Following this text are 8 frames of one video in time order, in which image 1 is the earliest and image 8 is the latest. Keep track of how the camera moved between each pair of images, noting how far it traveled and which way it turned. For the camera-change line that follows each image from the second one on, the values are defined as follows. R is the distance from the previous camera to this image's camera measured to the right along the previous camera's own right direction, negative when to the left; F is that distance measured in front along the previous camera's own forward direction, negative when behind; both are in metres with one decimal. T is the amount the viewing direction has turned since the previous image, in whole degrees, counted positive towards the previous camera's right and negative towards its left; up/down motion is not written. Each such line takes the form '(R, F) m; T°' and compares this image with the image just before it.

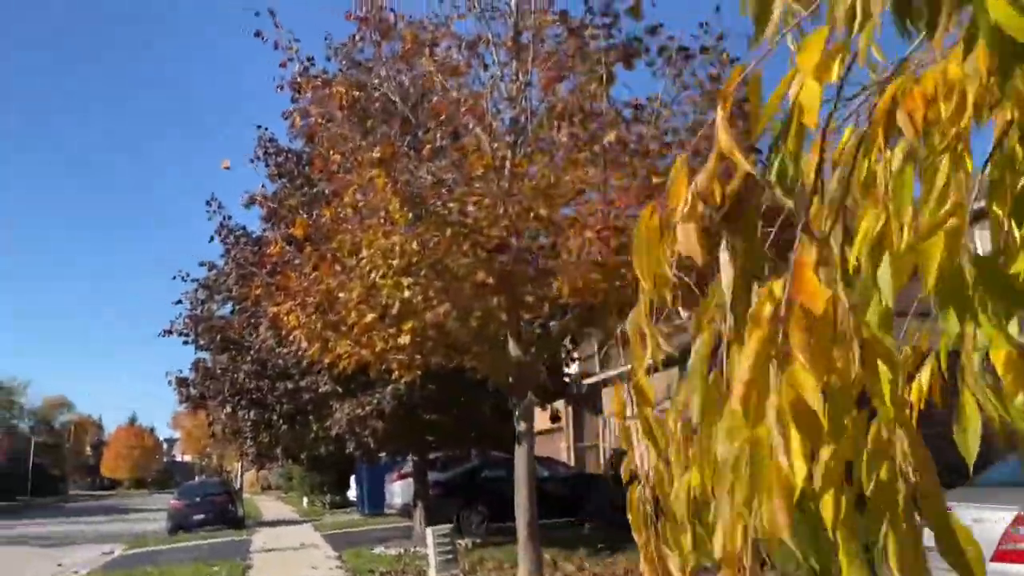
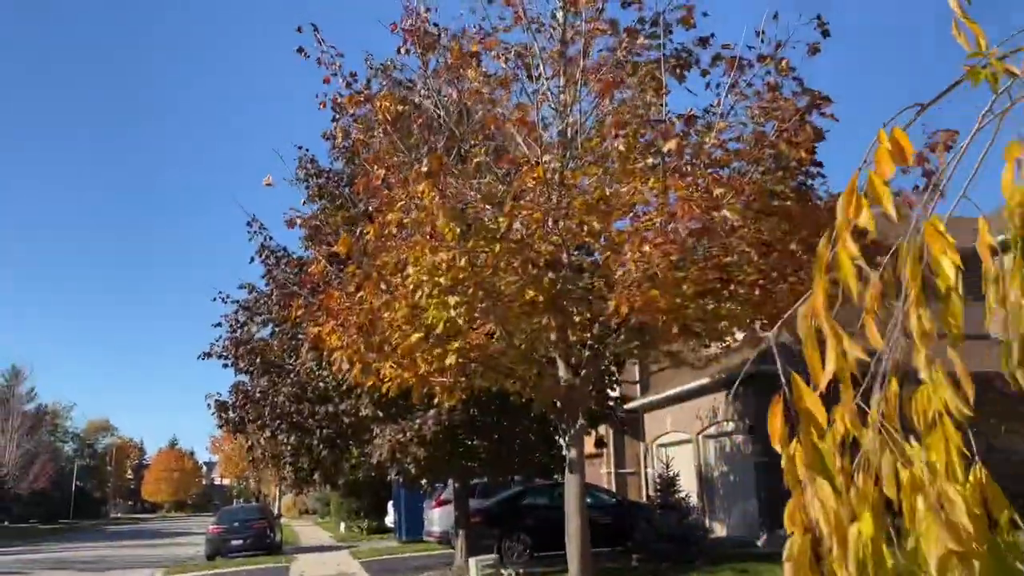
(-0.2, +0.4) m; -2°
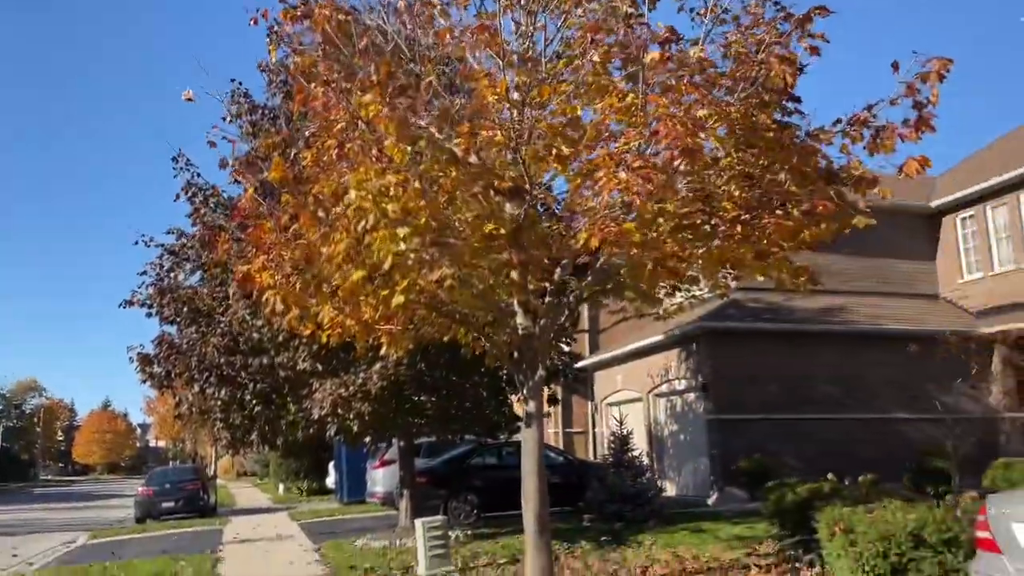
(-0.1, +0.9) m; +4°
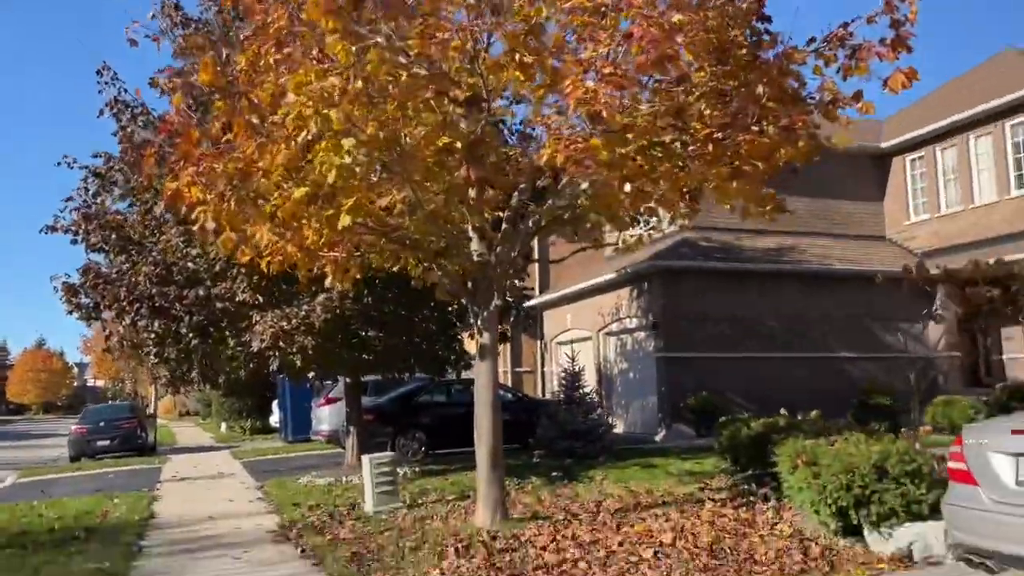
(-0.1, +0.5) m; +4°
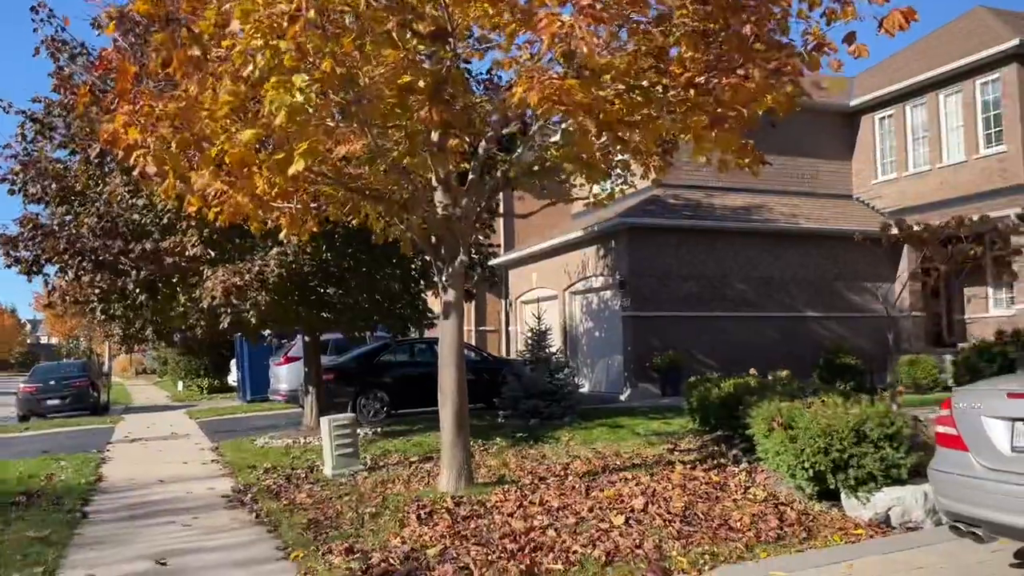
(0.0, +0.4) m; +3°
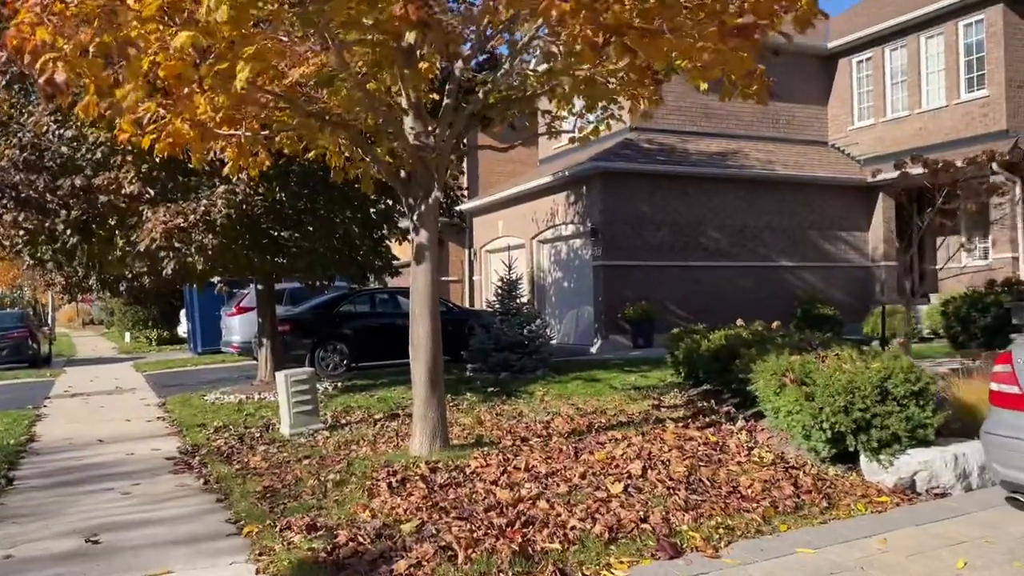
(-0.2, +0.9) m; +3°
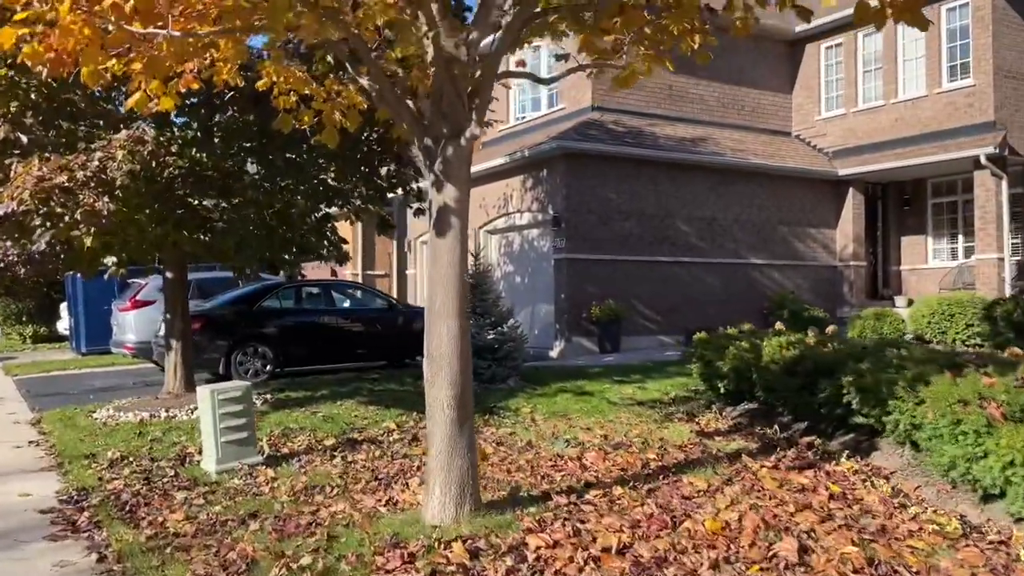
(-1.0, +2.4) m; +7°
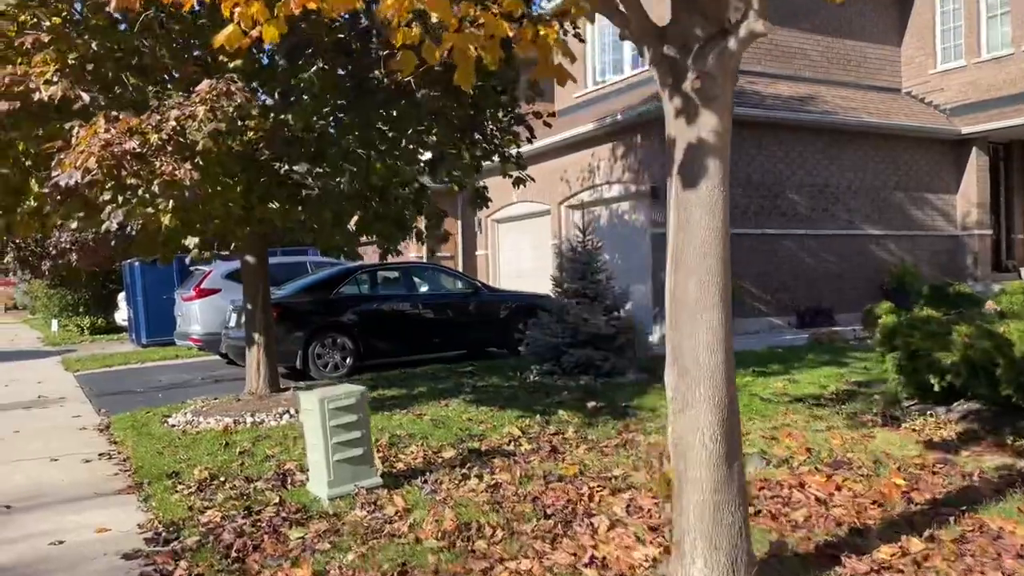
(-1.0, +1.5) m; -3°
